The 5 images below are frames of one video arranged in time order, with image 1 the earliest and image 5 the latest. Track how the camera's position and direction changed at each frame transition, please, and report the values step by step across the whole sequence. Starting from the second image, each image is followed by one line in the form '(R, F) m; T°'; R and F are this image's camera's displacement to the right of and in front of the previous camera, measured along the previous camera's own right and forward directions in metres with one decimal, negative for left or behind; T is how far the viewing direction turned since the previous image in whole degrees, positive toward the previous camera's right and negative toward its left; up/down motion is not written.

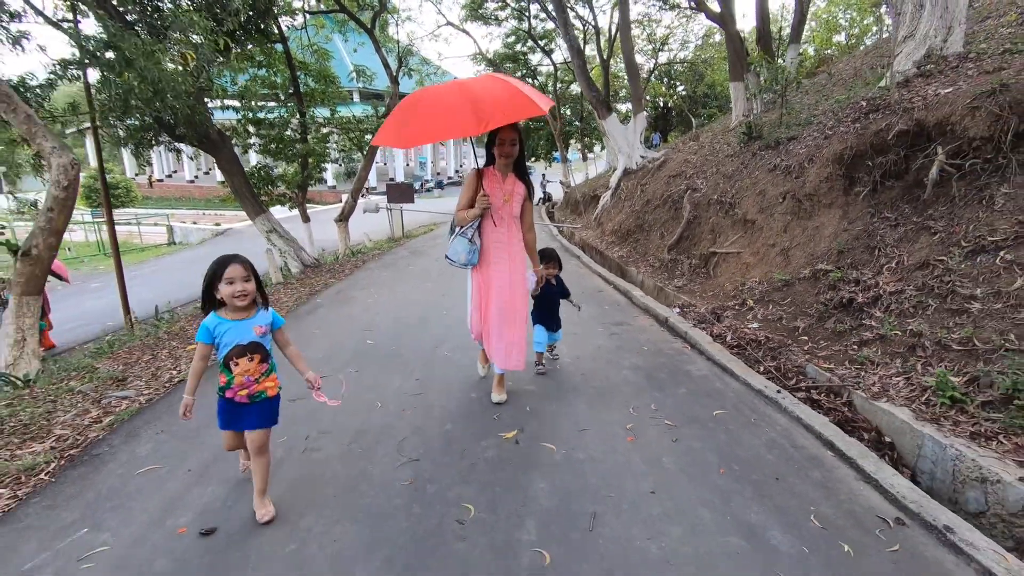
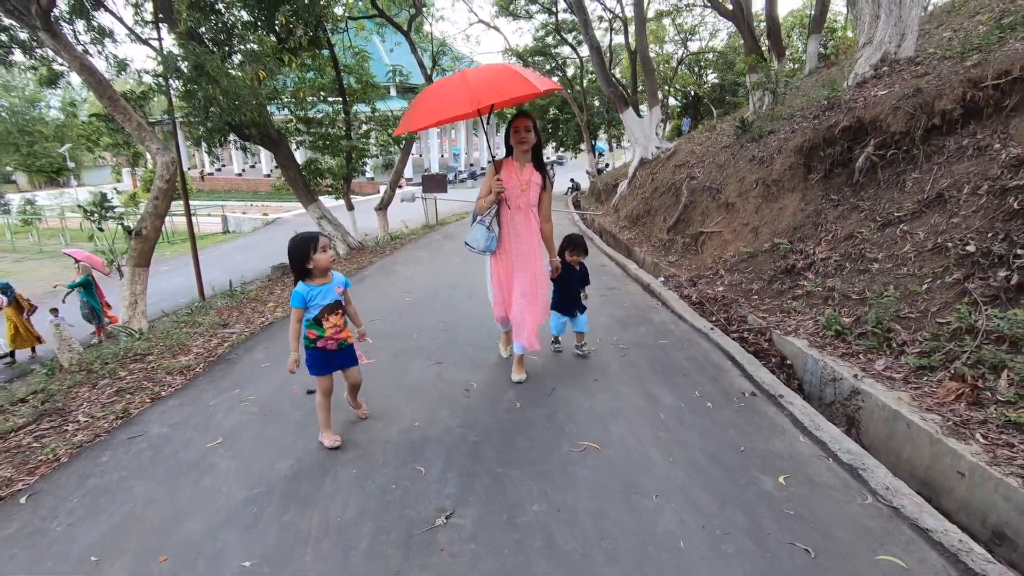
(+0.3, -1.1) m; -4°
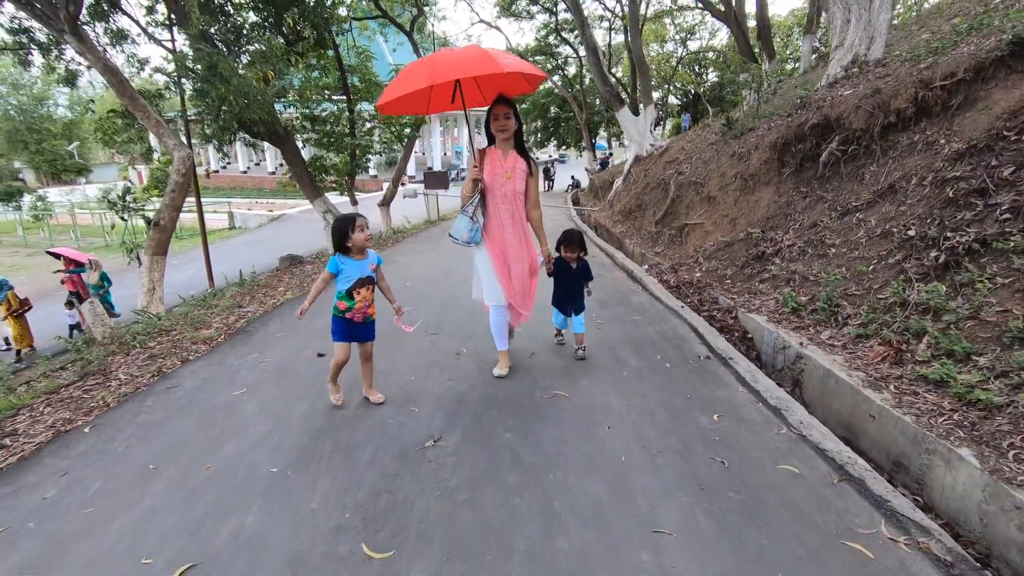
(+0.1, -0.4) m; 0°
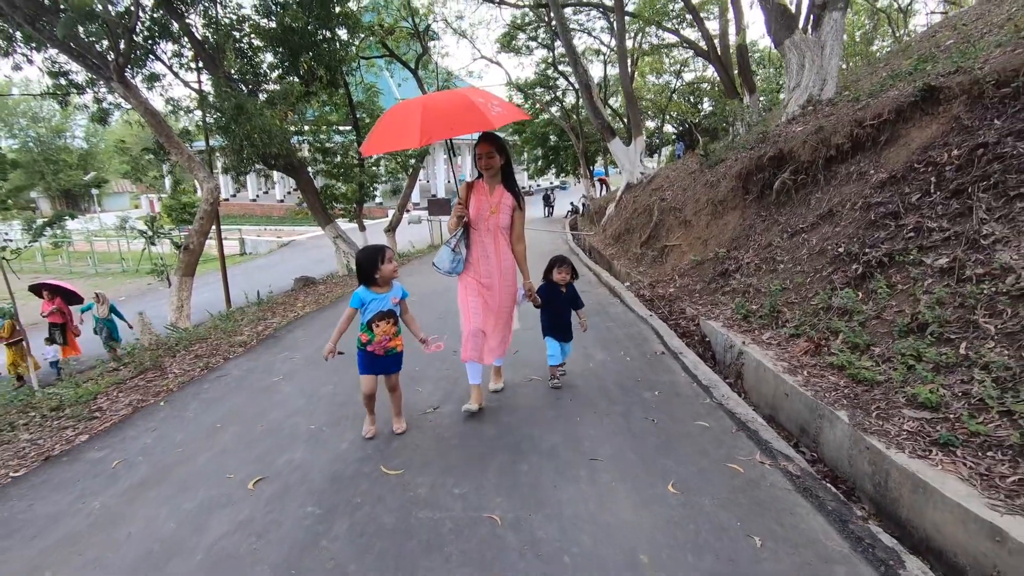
(+0.1, -0.7) m; 0°
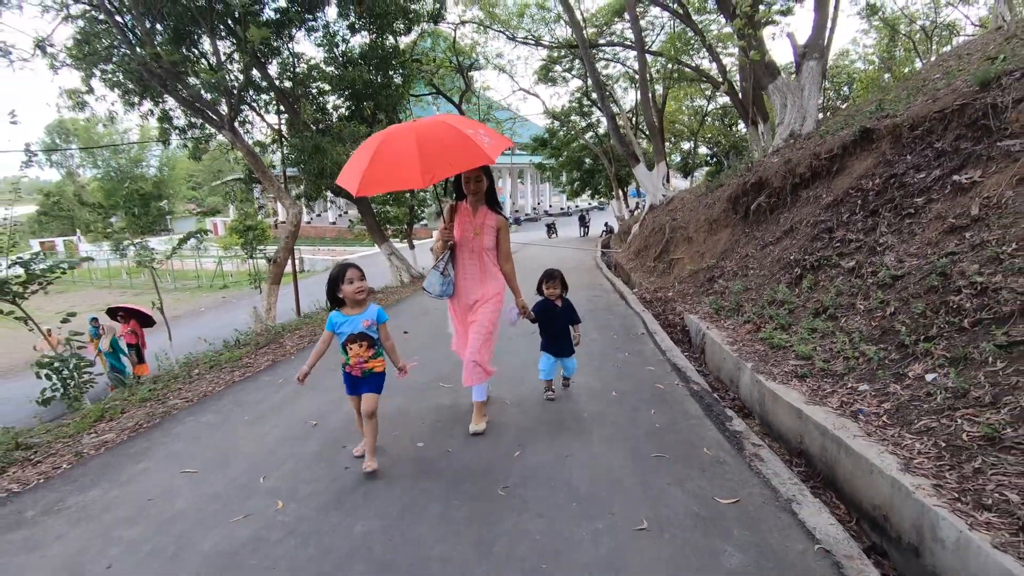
(+0.2, -1.5) m; -4°
